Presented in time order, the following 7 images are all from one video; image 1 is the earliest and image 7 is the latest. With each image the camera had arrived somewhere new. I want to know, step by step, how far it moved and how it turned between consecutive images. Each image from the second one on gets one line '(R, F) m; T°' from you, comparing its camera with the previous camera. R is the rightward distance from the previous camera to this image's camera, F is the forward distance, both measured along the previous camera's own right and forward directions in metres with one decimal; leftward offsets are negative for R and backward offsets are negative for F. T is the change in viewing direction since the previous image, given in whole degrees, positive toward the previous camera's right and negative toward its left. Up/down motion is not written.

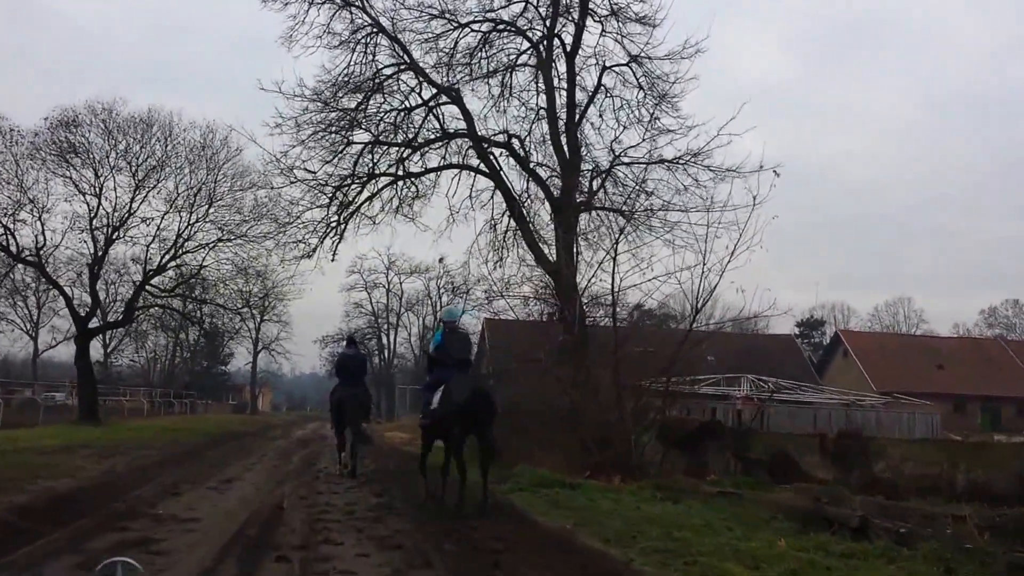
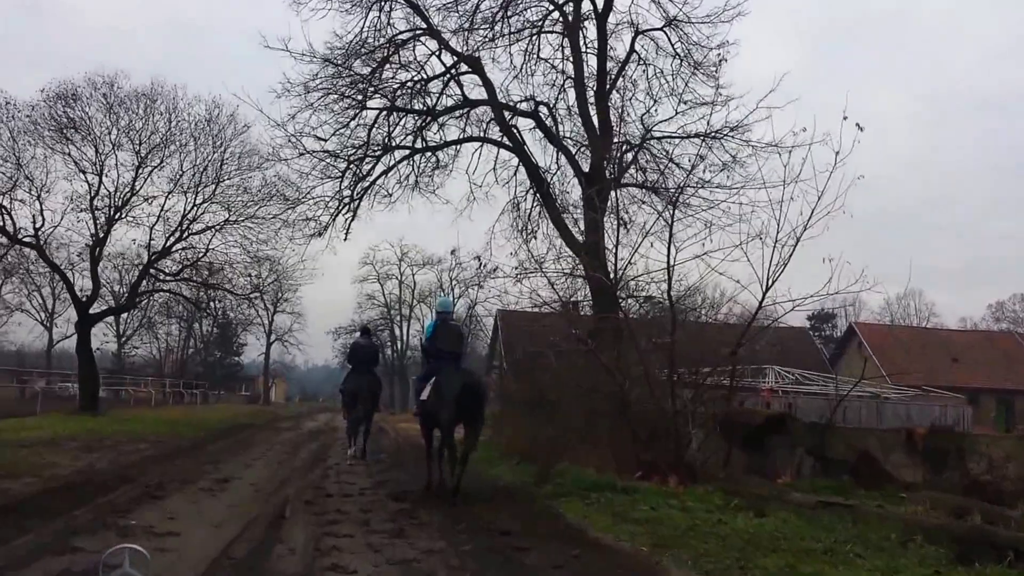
(-0.3, +1.7) m; -1°
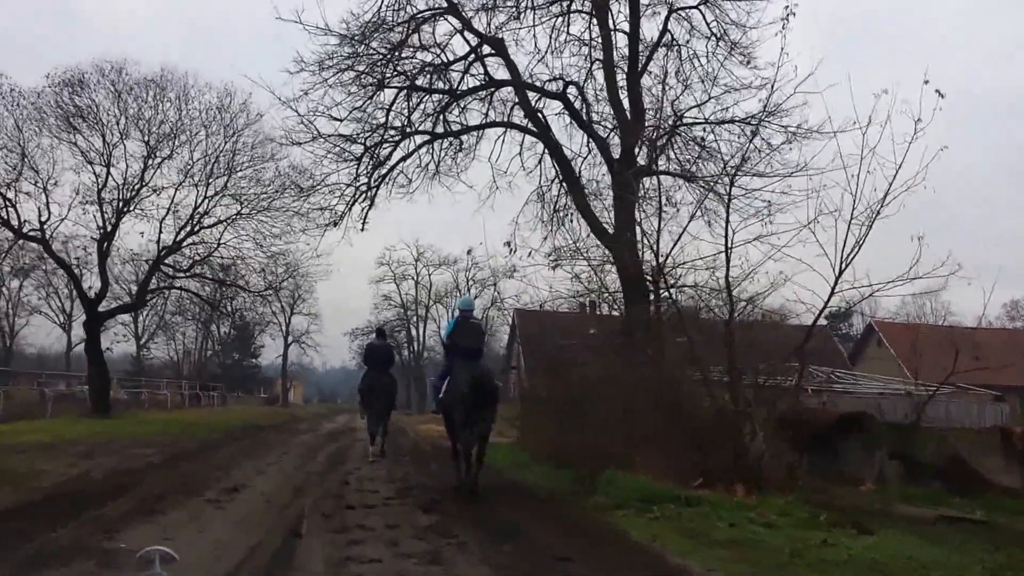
(-0.3, +1.2) m; -1°
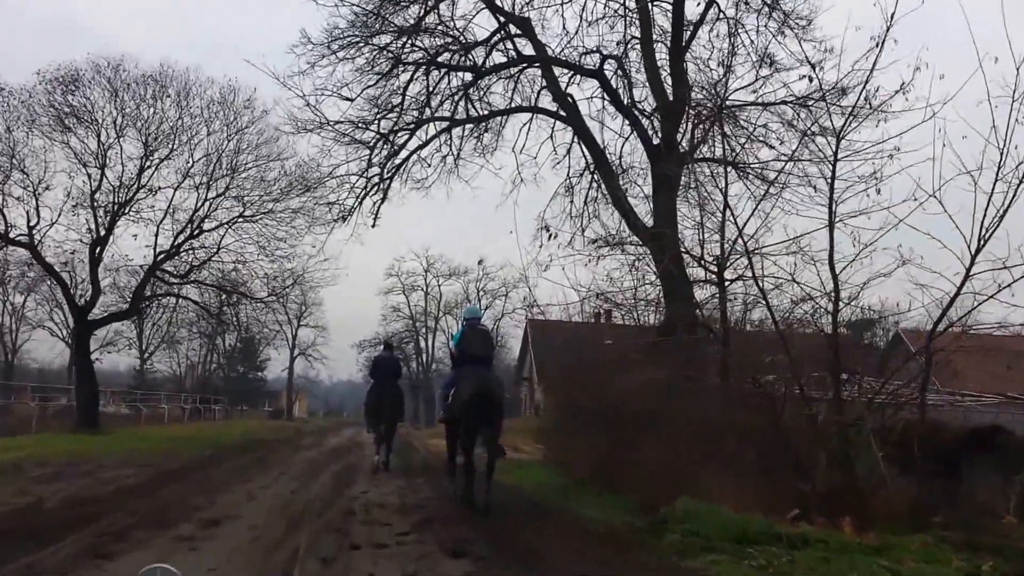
(-0.4, +1.8) m; 0°
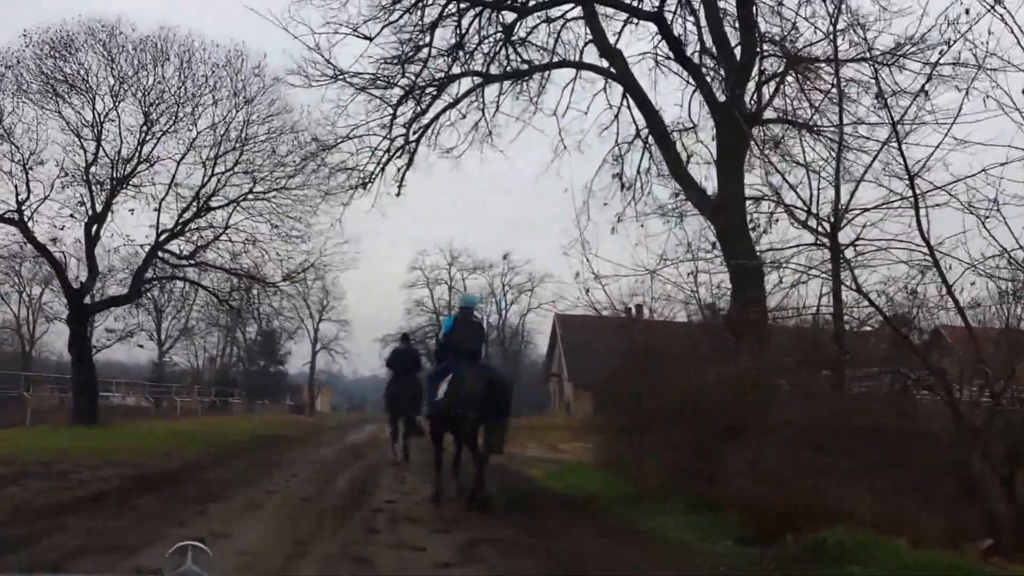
(-0.4, +2.3) m; -1°
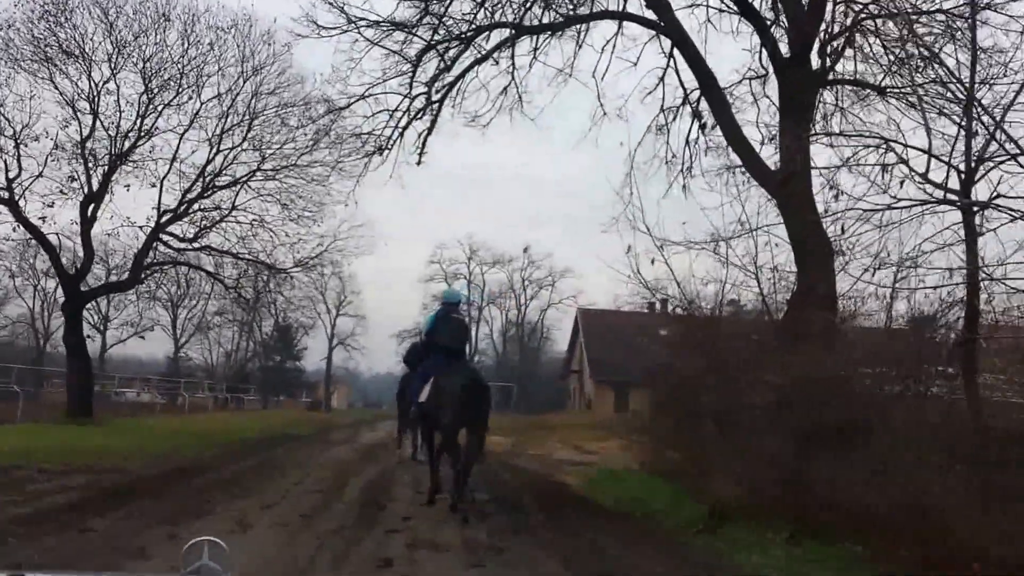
(-0.3, +1.9) m; -1°
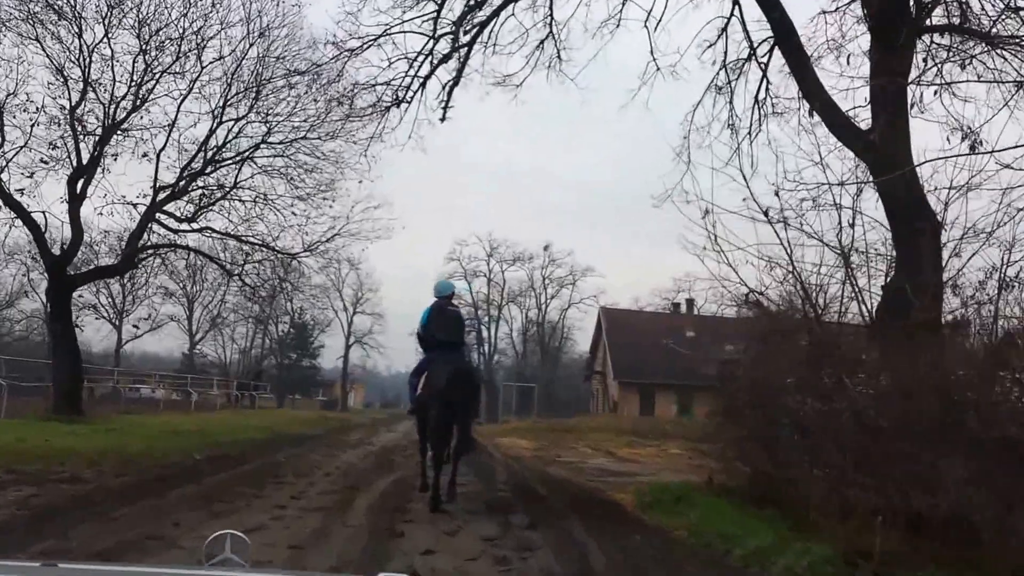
(-0.3, +2.1) m; -1°
